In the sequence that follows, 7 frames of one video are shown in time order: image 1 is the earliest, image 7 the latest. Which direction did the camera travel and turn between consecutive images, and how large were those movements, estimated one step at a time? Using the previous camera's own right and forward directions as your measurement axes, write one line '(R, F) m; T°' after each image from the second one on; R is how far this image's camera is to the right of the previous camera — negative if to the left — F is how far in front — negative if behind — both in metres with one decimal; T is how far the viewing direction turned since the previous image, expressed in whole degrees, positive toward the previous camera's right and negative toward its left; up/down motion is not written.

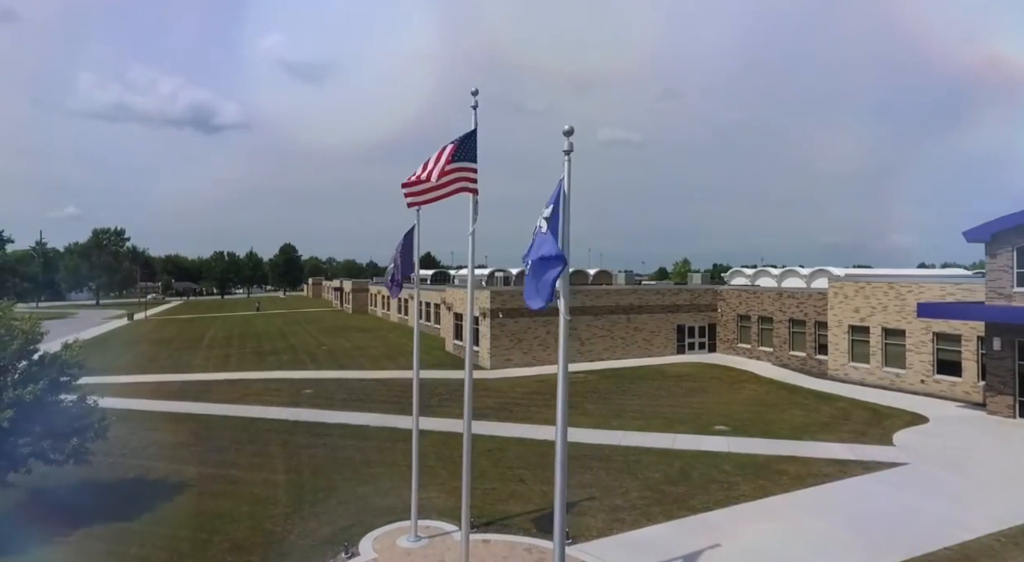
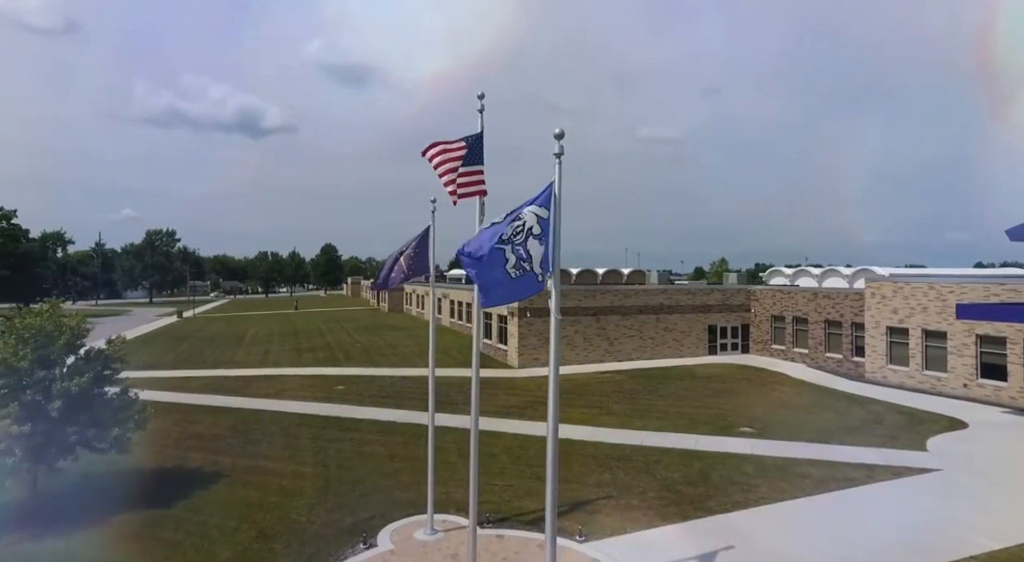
(+0.6, -0.2) m; -4°
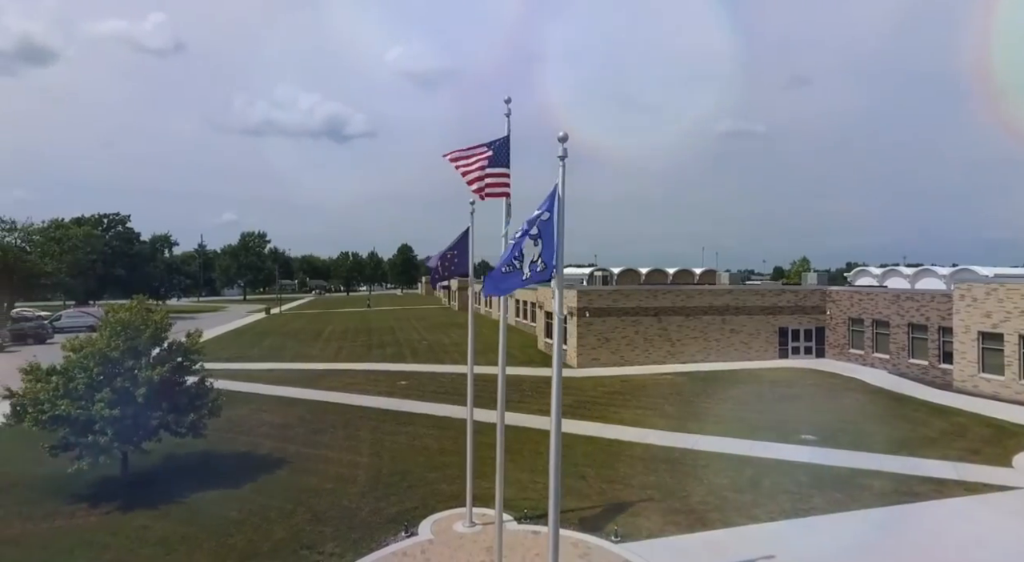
(+1.0, -0.2) m; -8°
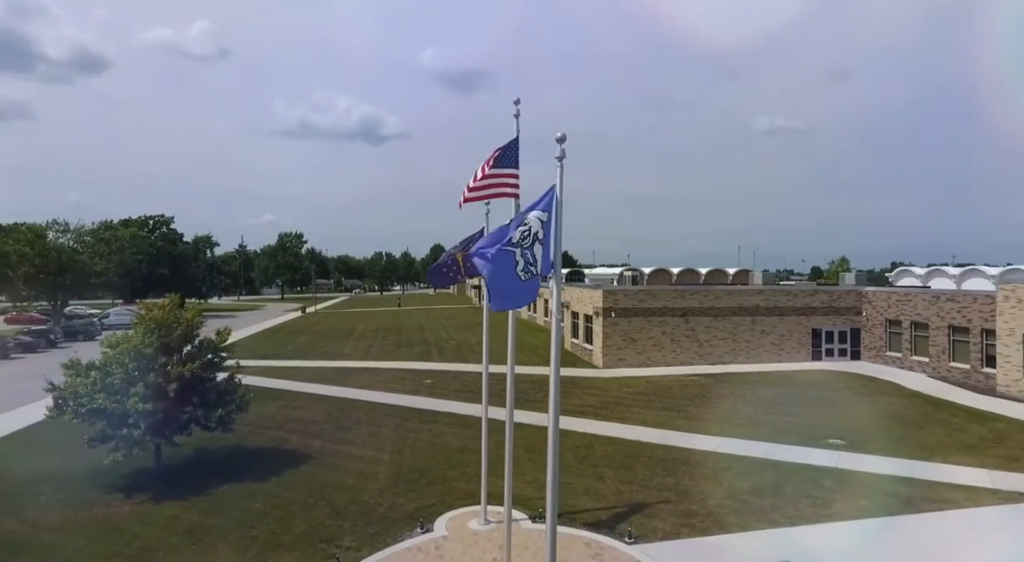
(+0.5, -0.1) m; -4°
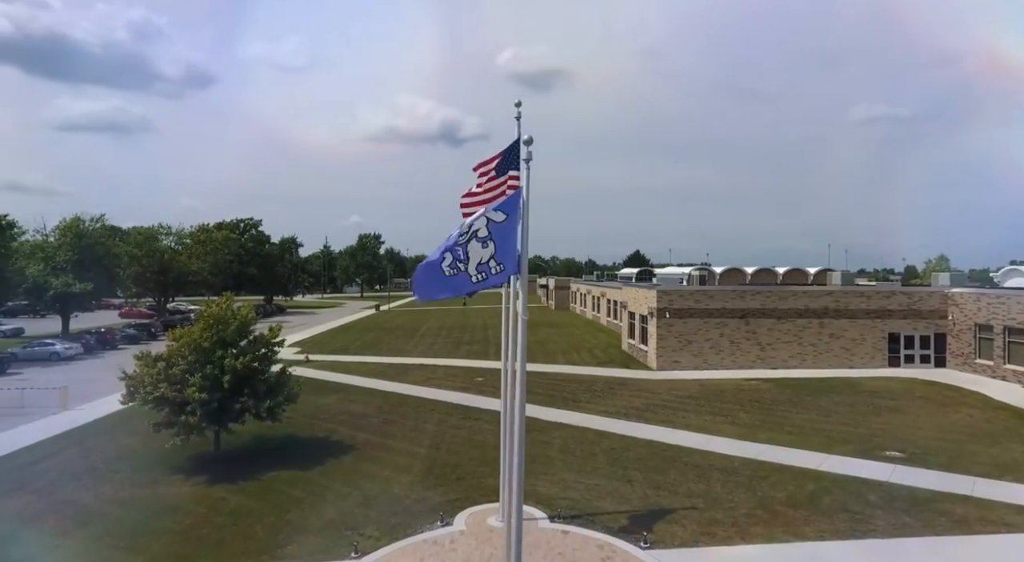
(+1.6, 0.0) m; -9°
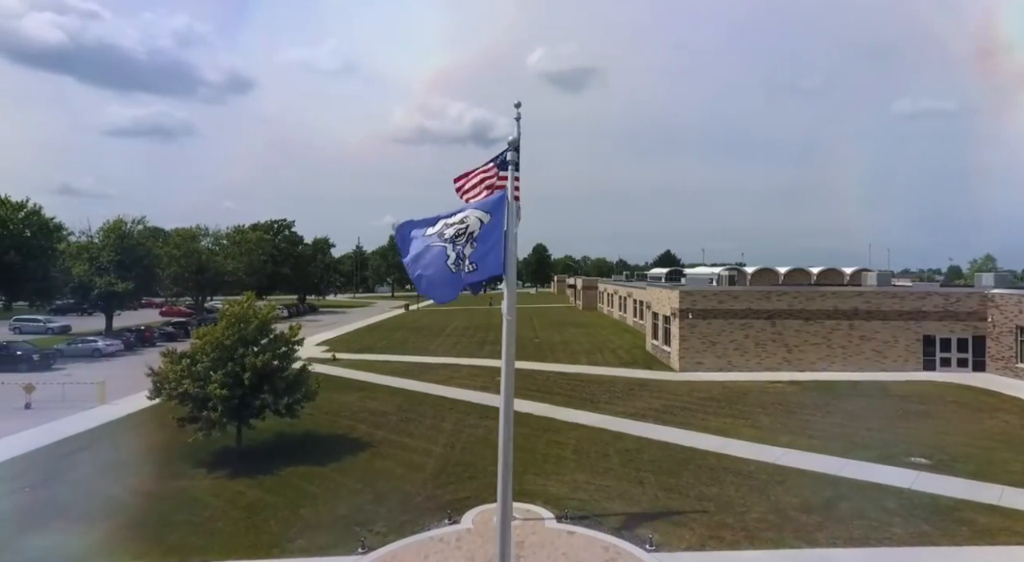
(+0.7, 0.0) m; -4°
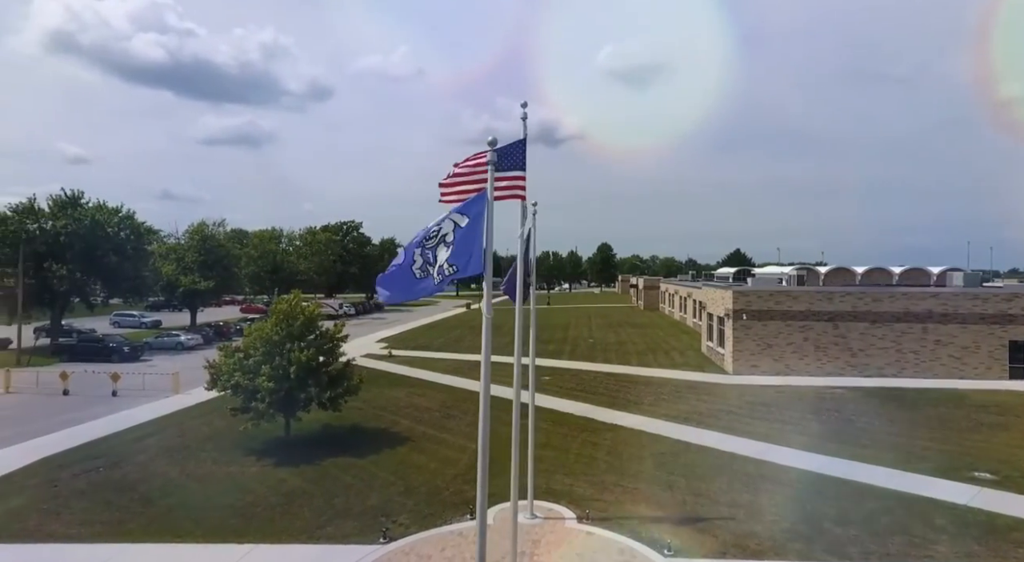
(+1.2, +0.1) m; -7°
